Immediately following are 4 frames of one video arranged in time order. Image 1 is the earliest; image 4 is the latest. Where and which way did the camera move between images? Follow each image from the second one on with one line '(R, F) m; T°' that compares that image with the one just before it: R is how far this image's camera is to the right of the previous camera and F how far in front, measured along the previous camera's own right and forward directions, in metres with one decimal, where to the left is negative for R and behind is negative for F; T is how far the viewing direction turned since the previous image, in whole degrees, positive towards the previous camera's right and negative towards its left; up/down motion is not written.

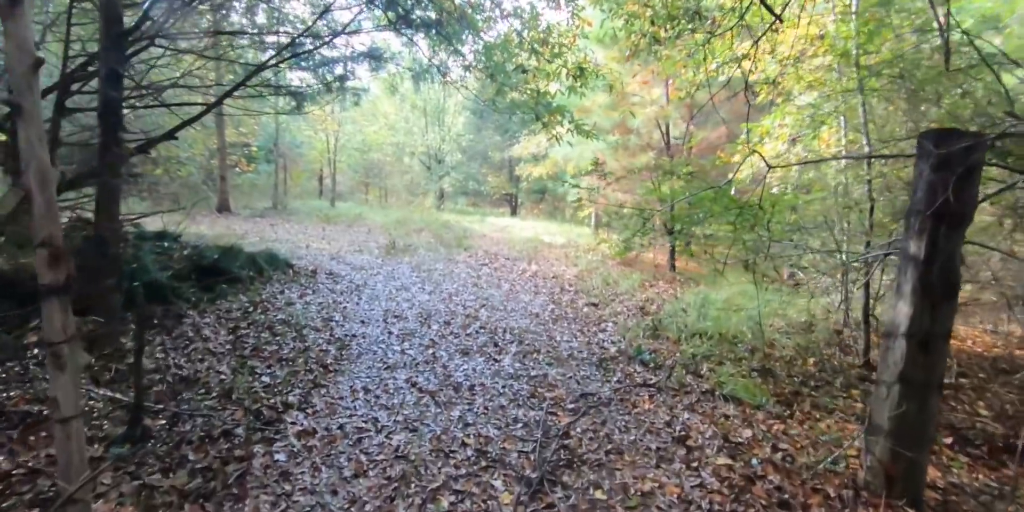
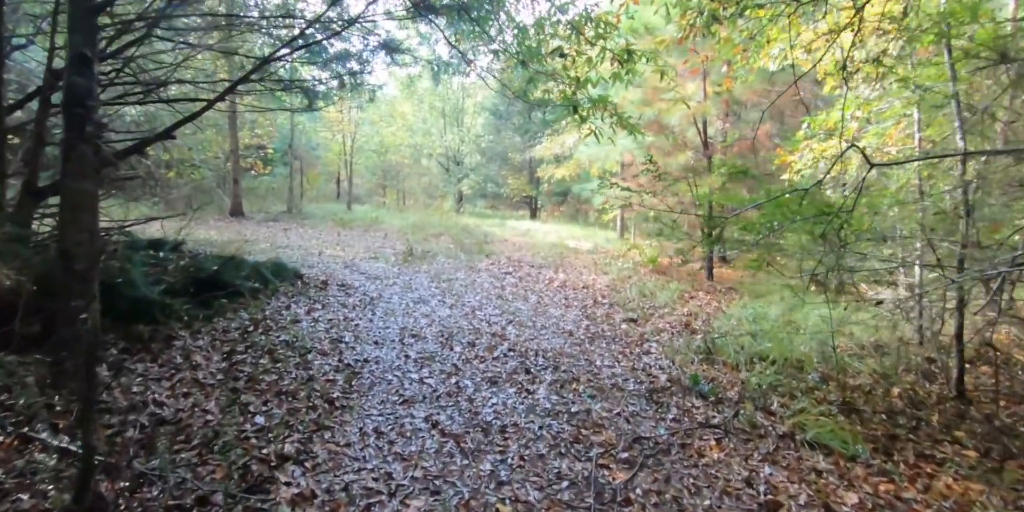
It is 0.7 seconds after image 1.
(-0.2, +0.8) m; -2°
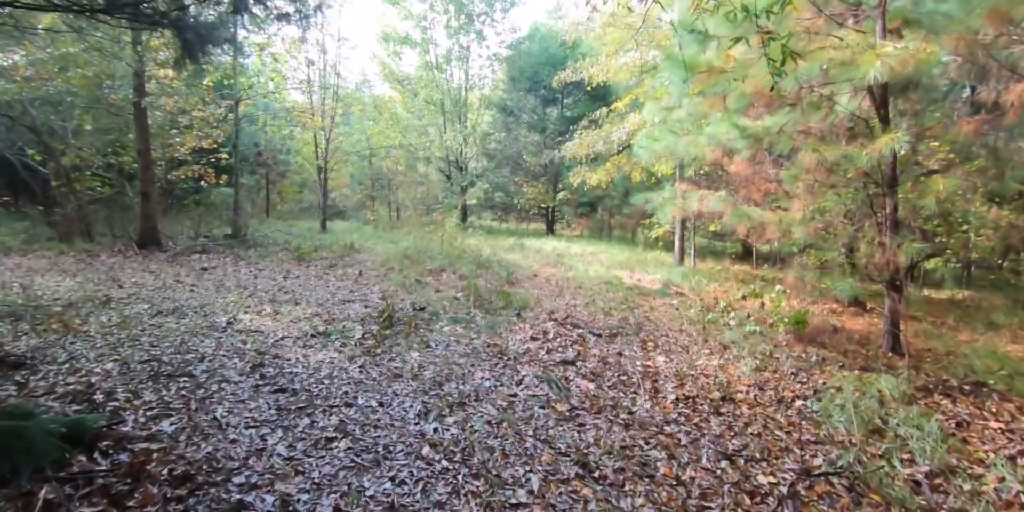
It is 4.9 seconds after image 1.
(-0.6, +4.6) m; 0°
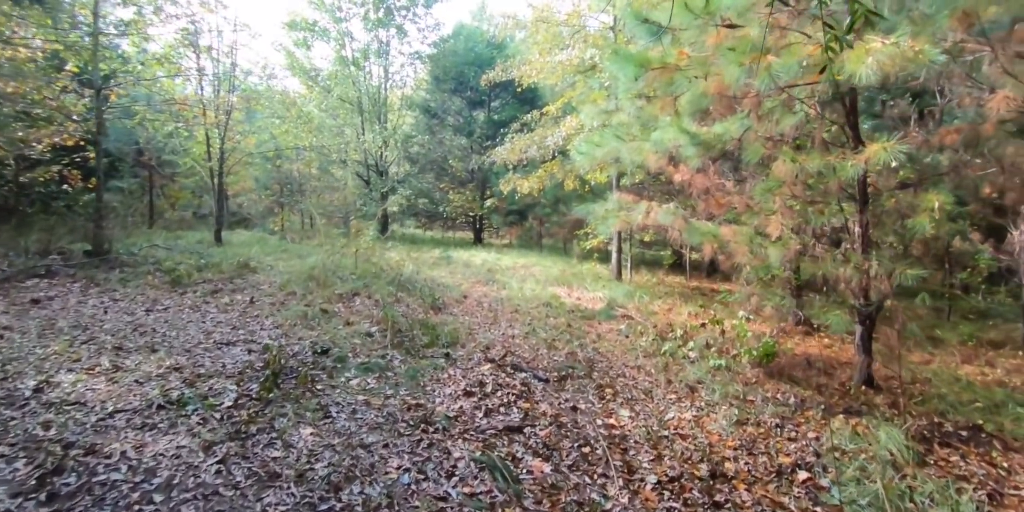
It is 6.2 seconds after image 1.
(0.0, +1.2) m; +8°
